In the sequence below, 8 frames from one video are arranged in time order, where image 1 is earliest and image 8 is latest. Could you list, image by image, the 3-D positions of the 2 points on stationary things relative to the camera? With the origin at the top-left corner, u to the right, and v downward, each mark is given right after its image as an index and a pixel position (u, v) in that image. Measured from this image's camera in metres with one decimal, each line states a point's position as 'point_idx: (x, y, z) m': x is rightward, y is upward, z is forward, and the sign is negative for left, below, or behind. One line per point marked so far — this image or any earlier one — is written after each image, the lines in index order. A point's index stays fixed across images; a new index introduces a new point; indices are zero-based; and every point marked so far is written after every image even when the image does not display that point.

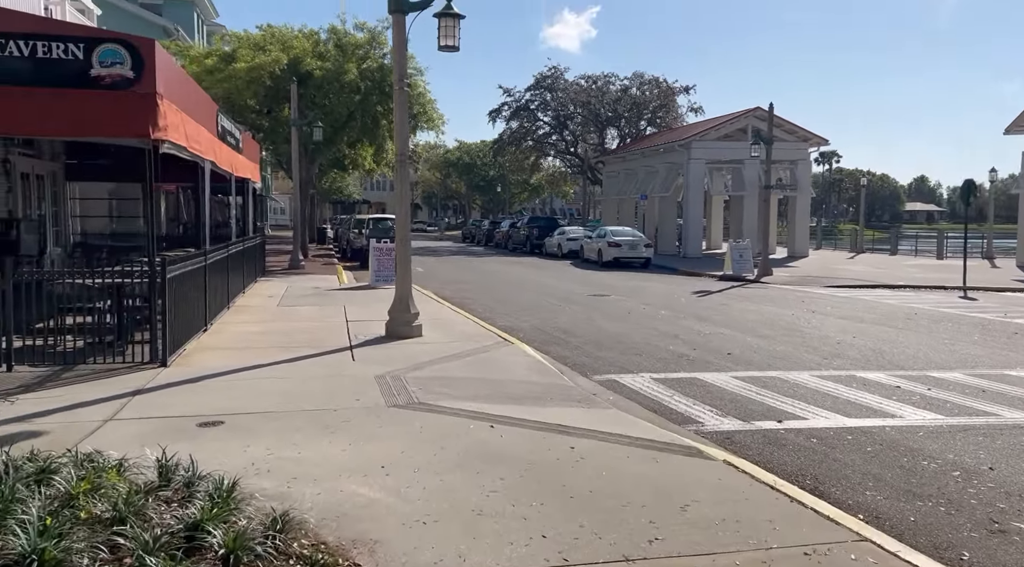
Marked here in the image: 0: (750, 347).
0: (+3.5, -0.9, +11.1) m
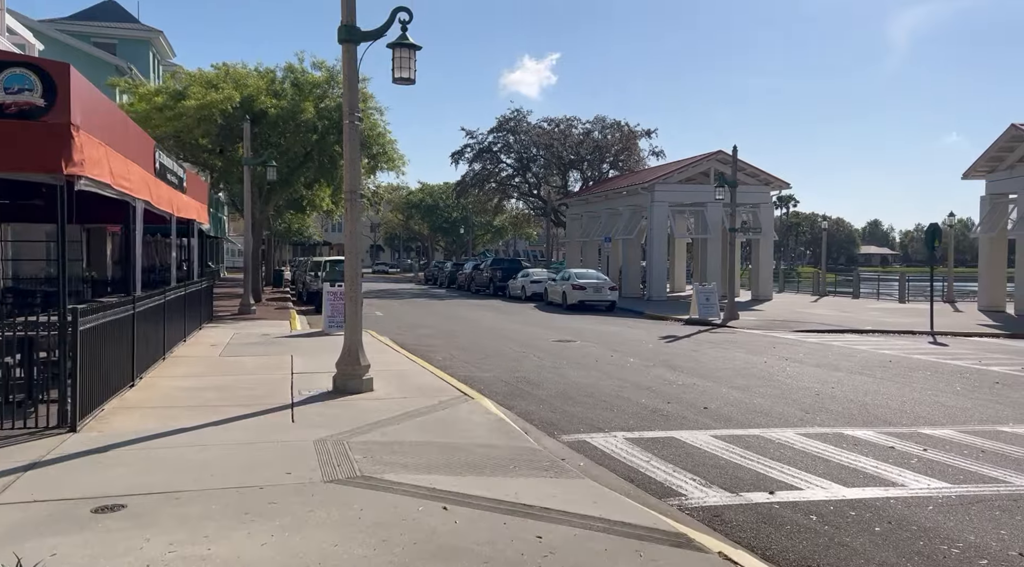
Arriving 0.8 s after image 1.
0: (+3.0, -1.6, +10.4) m
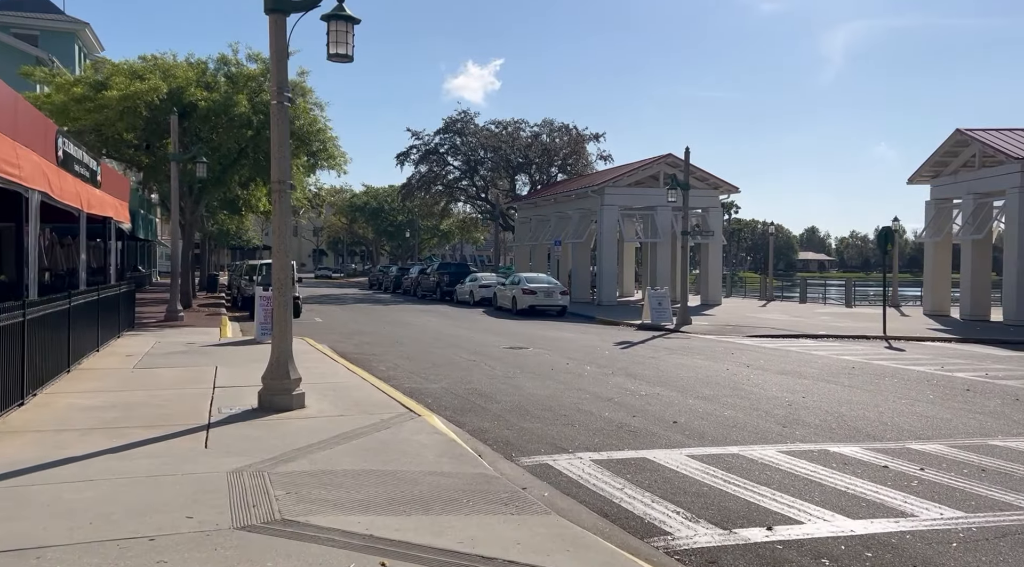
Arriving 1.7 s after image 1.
0: (+2.4, -1.6, +9.5) m
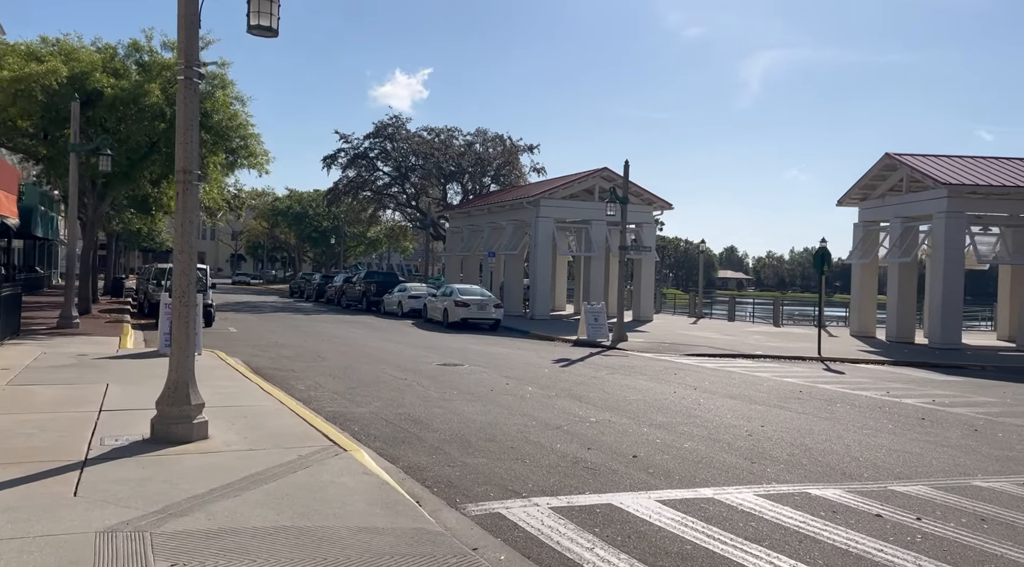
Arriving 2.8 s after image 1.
0: (+1.7, -1.9, +8.7) m
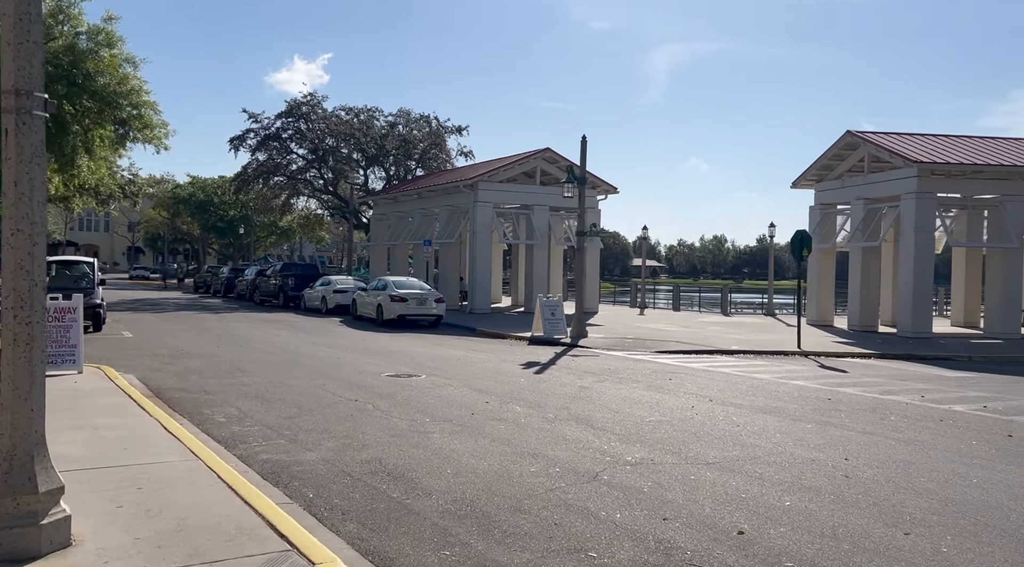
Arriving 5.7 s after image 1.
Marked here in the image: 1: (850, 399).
0: (+1.9, -1.8, +6.1) m
1: (+5.4, -1.8, +12.0) m
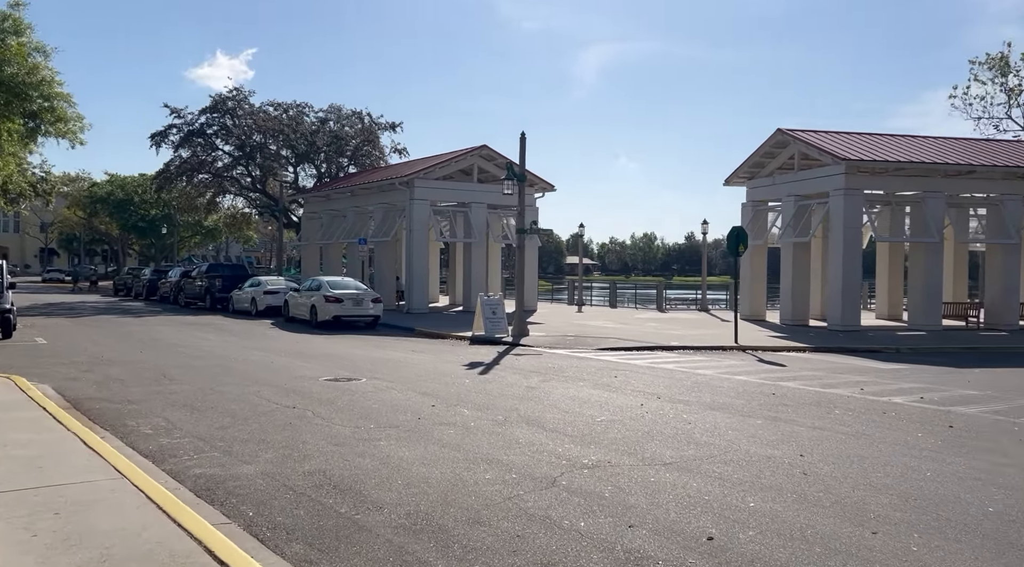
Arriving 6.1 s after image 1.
0: (+1.6, -1.8, +6.0) m
1: (+4.6, -1.8, +12.2) m
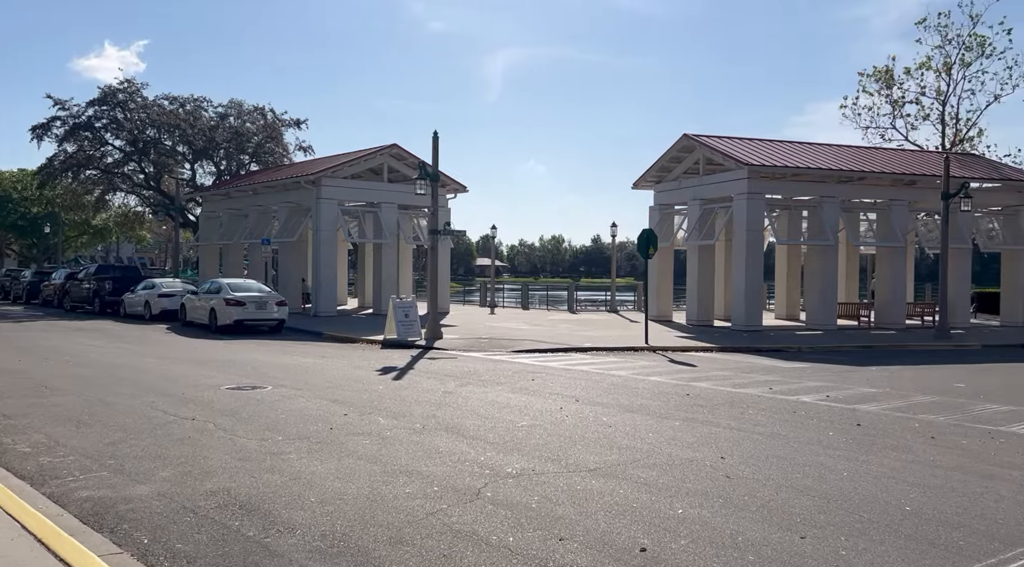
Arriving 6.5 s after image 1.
0: (+1.0, -1.8, +5.8) m
1: (+3.2, -1.8, +12.3) m
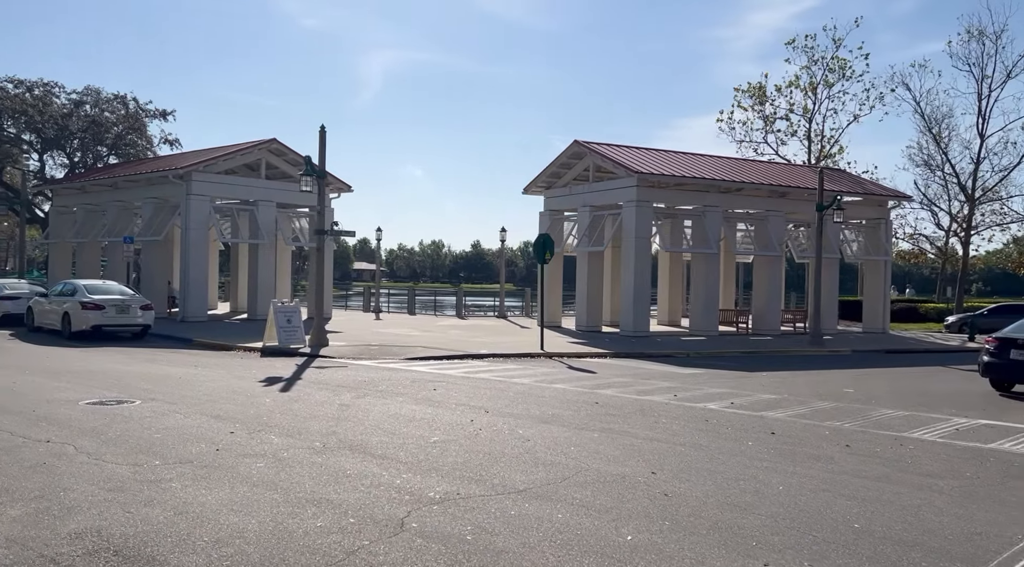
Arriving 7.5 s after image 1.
0: (+0.5, -1.8, +5.3) m
1: (+1.7, -1.9, +12.1) m
